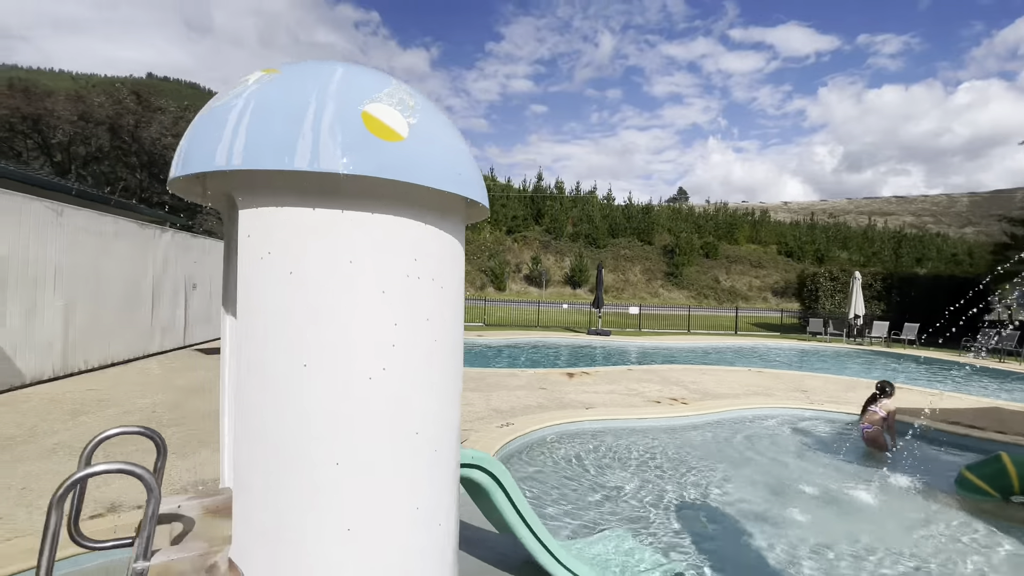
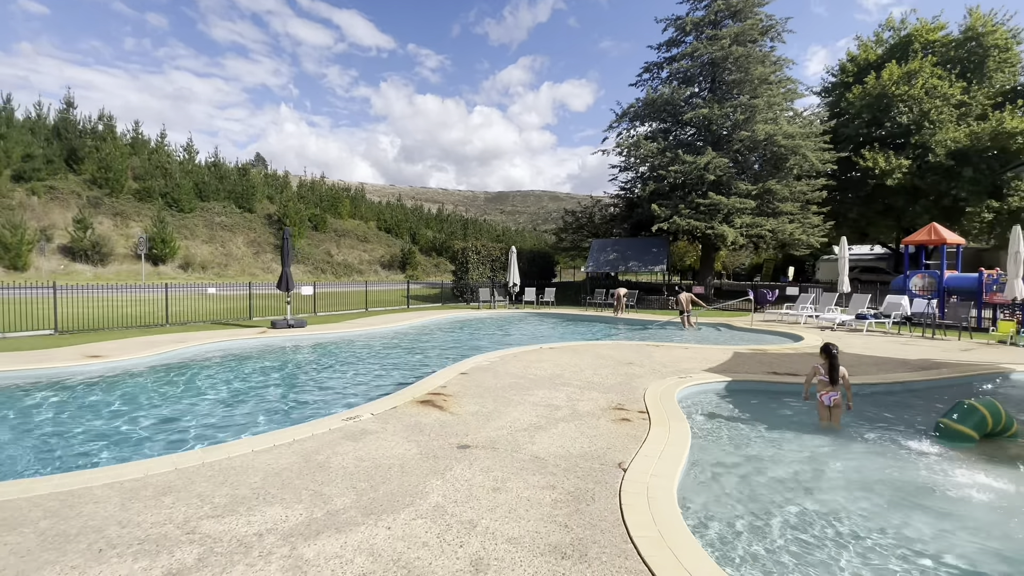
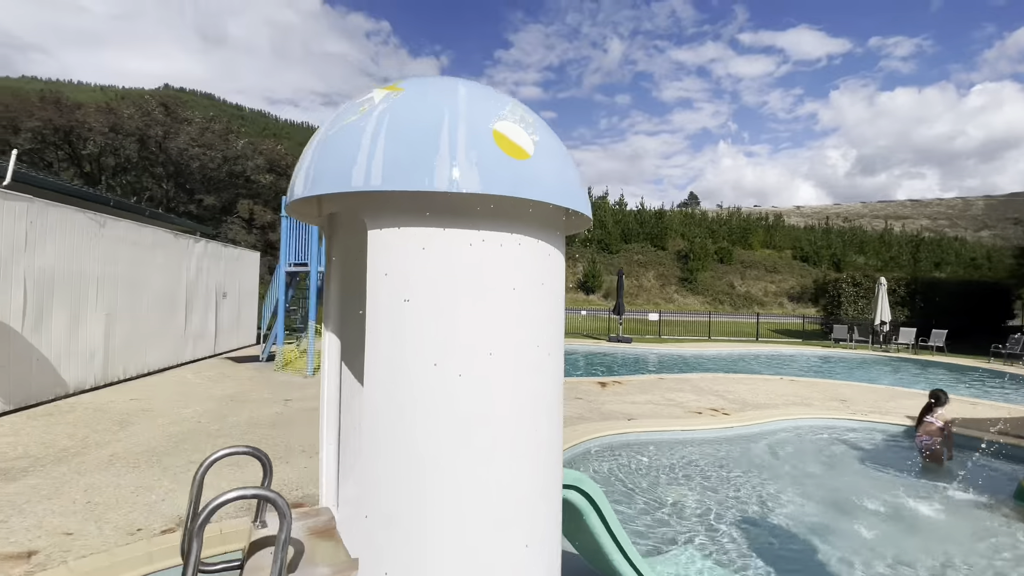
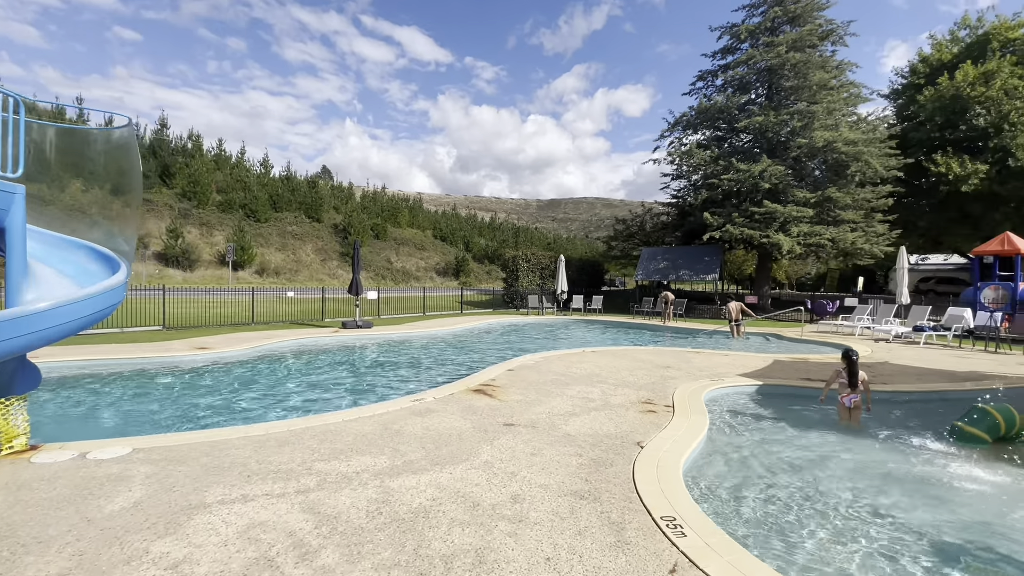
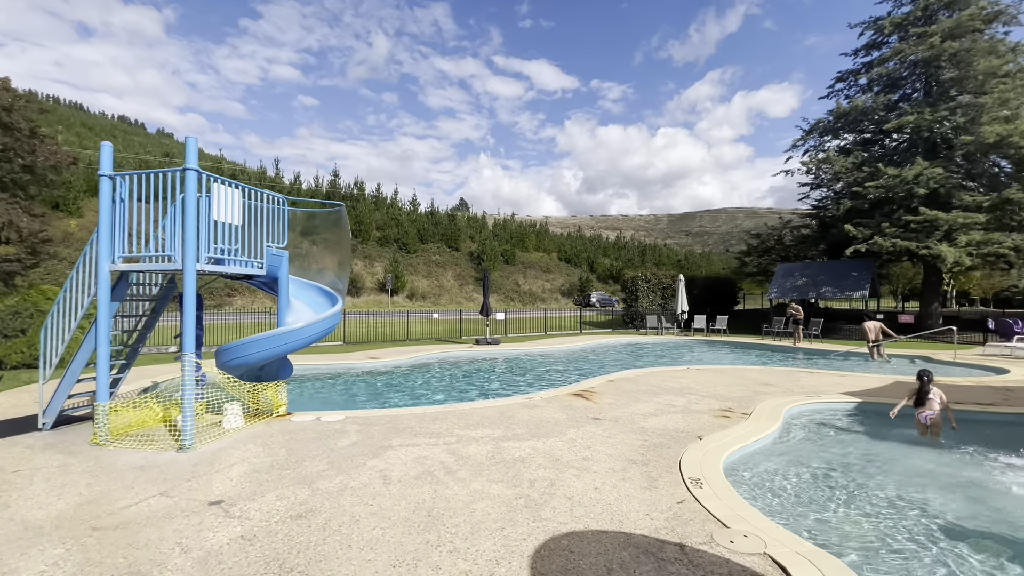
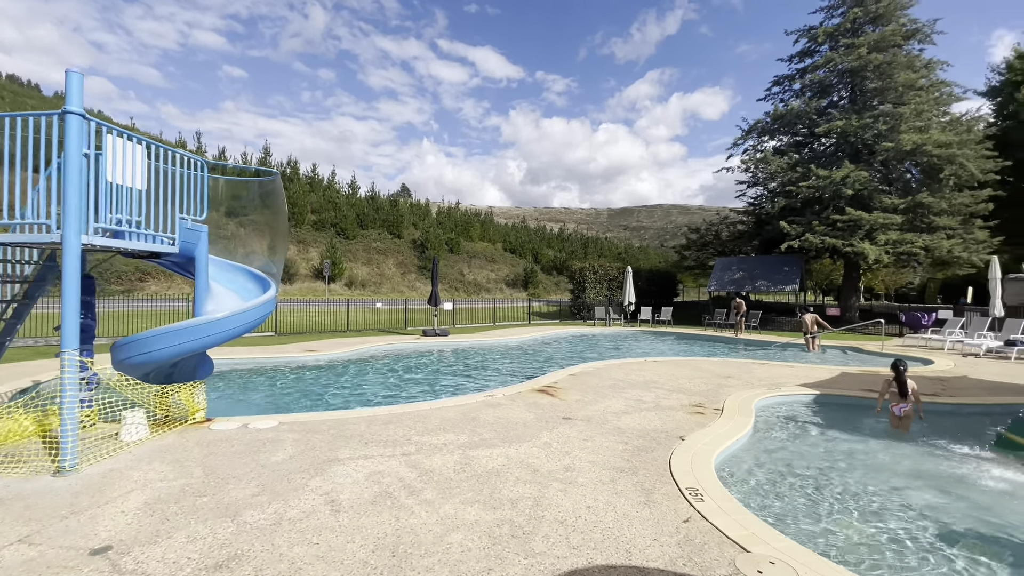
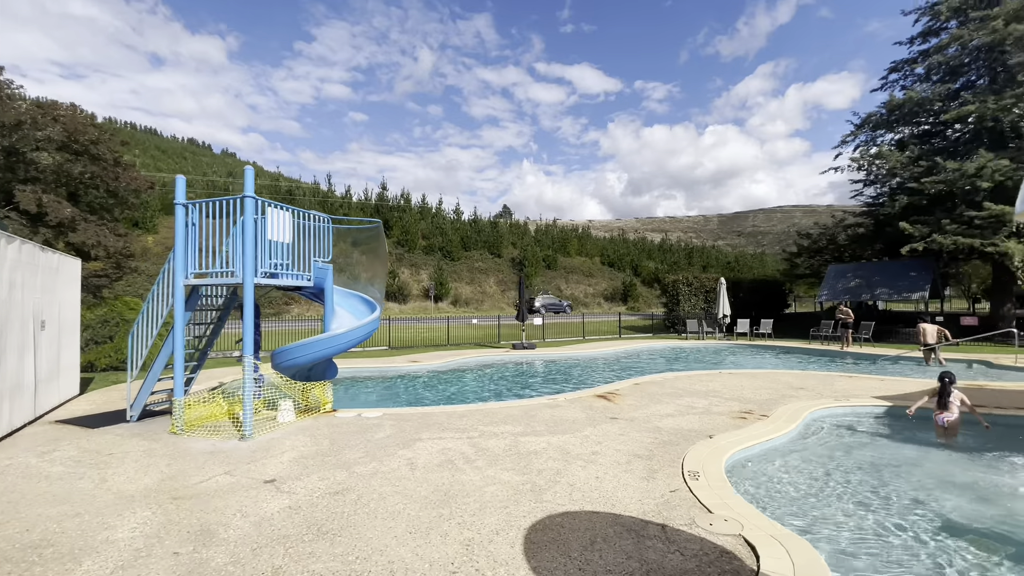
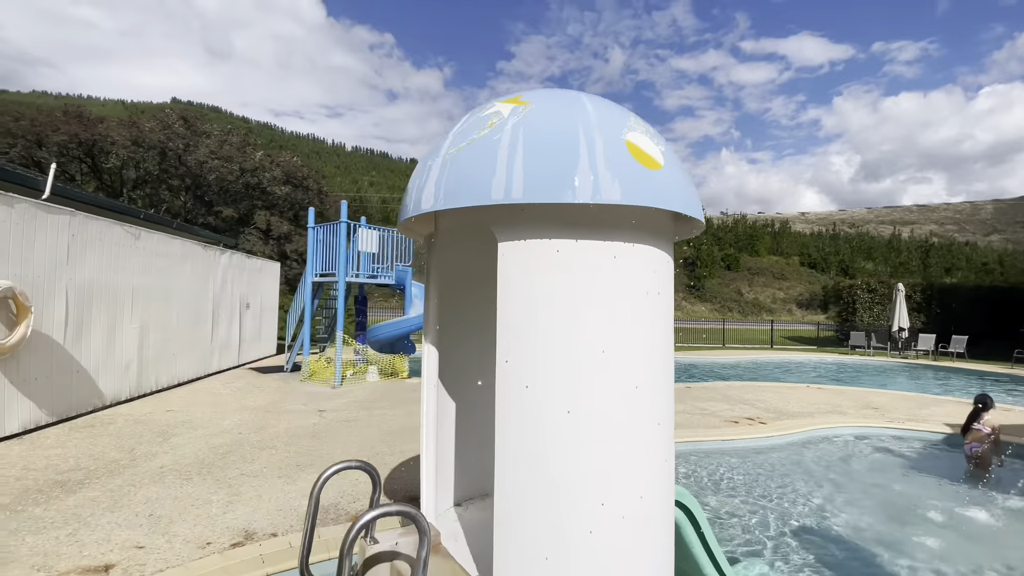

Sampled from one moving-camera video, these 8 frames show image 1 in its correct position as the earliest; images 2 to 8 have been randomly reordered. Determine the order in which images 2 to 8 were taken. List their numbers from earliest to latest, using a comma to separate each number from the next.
3, 8, 7, 5, 6, 4, 2
